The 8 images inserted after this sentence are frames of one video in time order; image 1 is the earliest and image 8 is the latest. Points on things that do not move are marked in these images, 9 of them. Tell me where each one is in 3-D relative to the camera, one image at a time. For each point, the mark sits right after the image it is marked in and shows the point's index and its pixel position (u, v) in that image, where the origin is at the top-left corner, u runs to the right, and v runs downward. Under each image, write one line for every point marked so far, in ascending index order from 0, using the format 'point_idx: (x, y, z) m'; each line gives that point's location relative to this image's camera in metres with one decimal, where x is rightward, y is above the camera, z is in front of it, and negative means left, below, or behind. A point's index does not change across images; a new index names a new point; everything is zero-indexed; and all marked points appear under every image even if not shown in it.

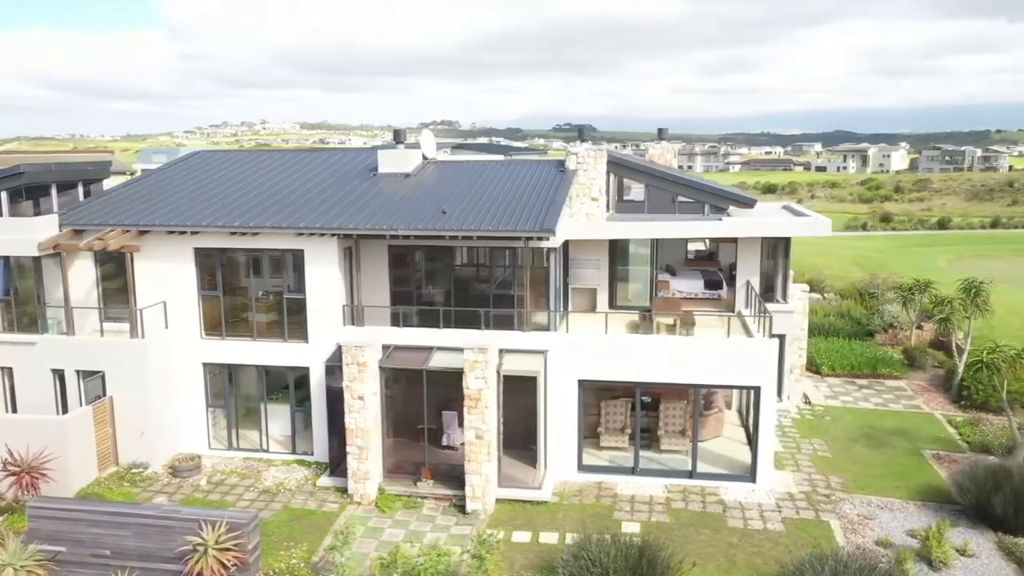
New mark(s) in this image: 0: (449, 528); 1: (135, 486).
0: (-1.1, -4.4, +15.1) m
1: (-7.6, -4.0, +16.5) m
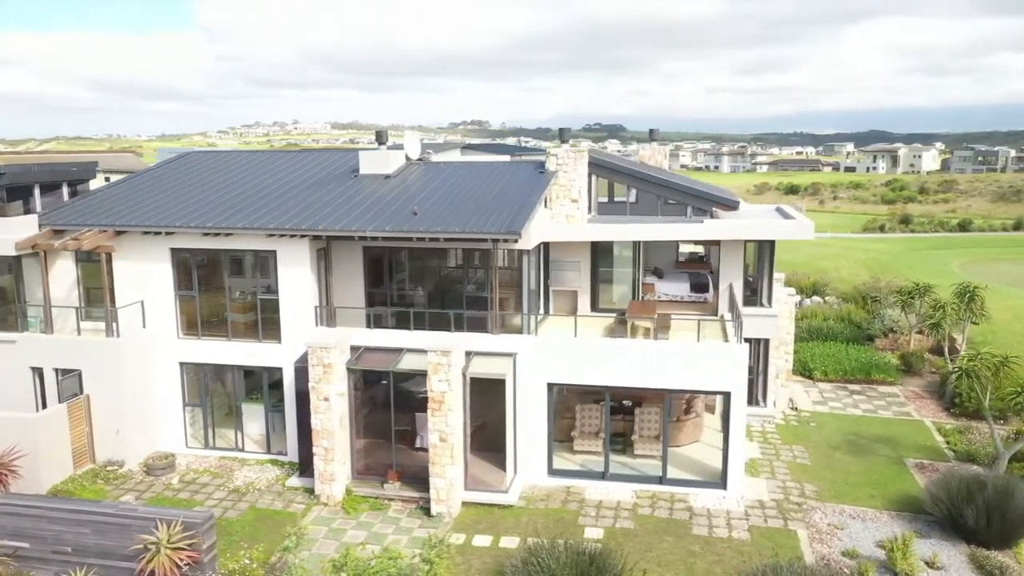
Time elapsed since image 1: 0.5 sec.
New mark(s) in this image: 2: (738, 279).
0: (-1.8, -4.4, +15.1) m
1: (-8.2, -4.0, +16.7) m
2: (+5.4, +0.2, +19.9) m
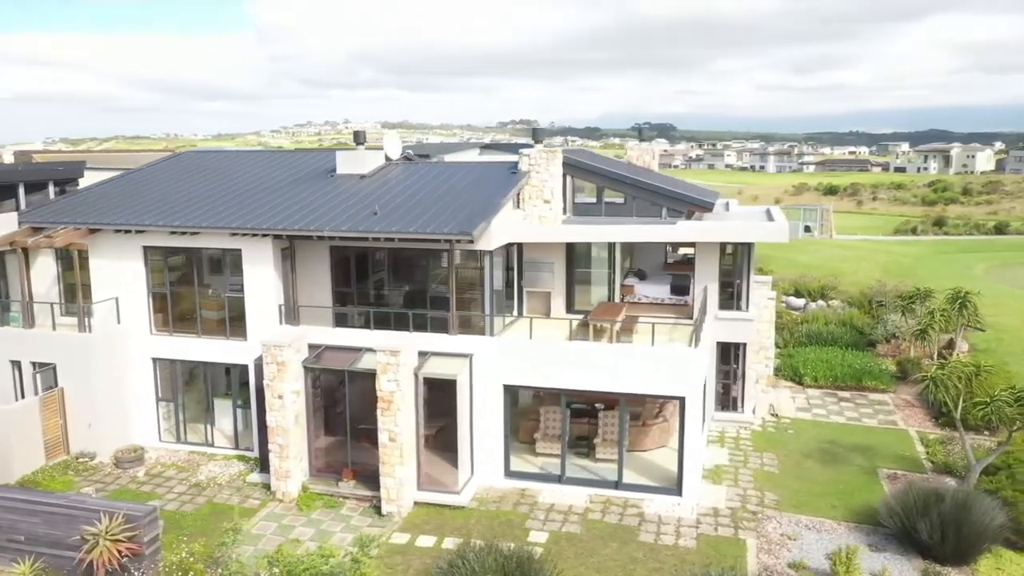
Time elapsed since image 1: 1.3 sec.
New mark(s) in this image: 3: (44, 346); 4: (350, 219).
0: (-2.8, -4.4, +15.2) m
1: (-9.1, -3.9, +17.1) m
2: (+4.8, +0.1, +19.5) m
3: (-10.2, -1.3, +18.0) m
4: (-3.4, +1.4, +16.9) m
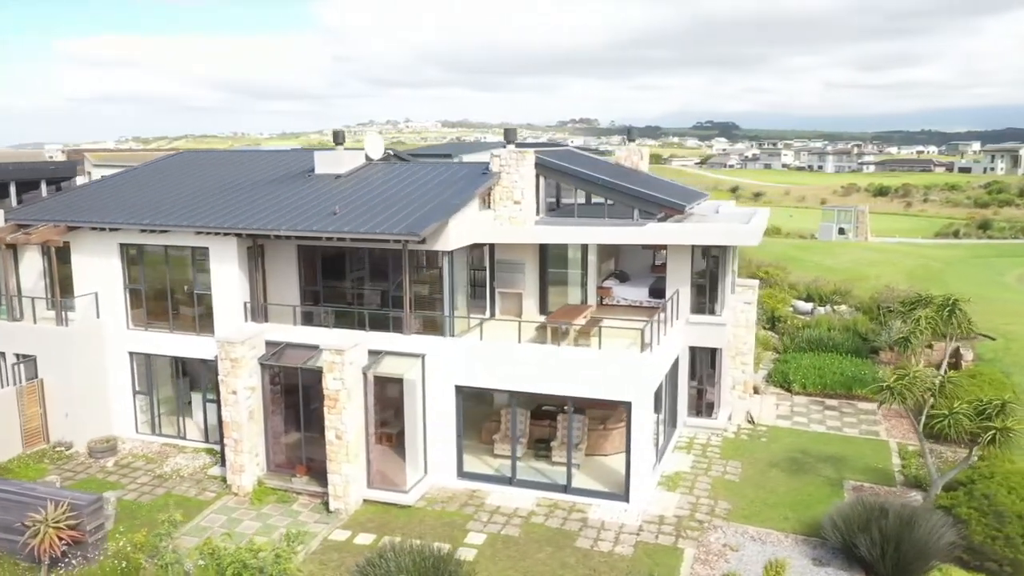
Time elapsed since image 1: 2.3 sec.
0: (-3.9, -4.4, +15.4) m
1: (-10.0, -3.8, +17.8) m
2: (+4.0, +0.1, +19.2) m
3: (-11.0, -1.1, +18.7) m
4: (-4.2, +1.4, +17.2) m
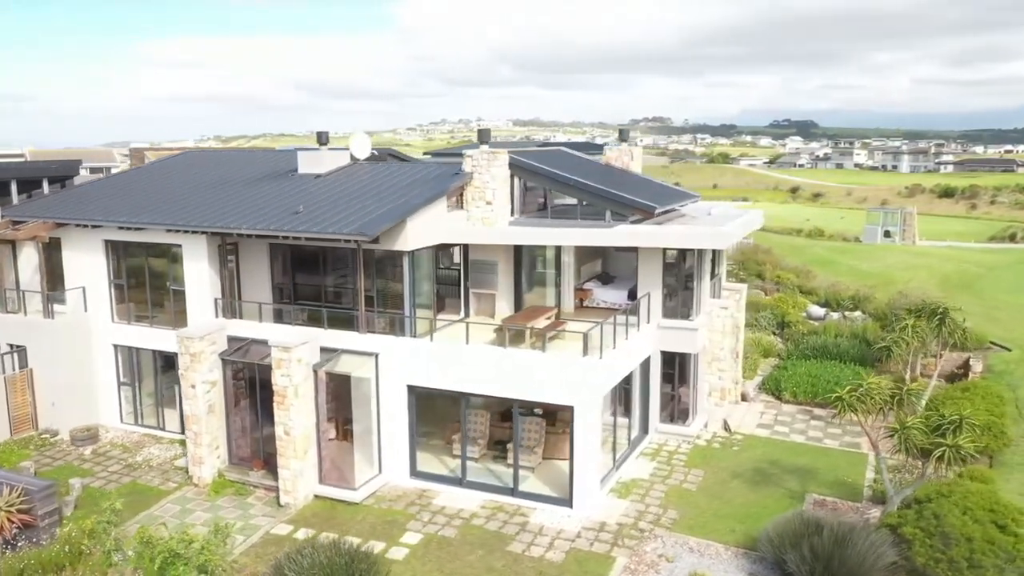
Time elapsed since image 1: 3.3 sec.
0: (-4.9, -4.4, +15.7) m
1: (-10.8, -3.6, +18.6) m
2: (+3.3, 0.0, +18.8) m
3: (-11.7, -1.0, +19.6) m
4: (-5.1, +1.5, +17.5) m
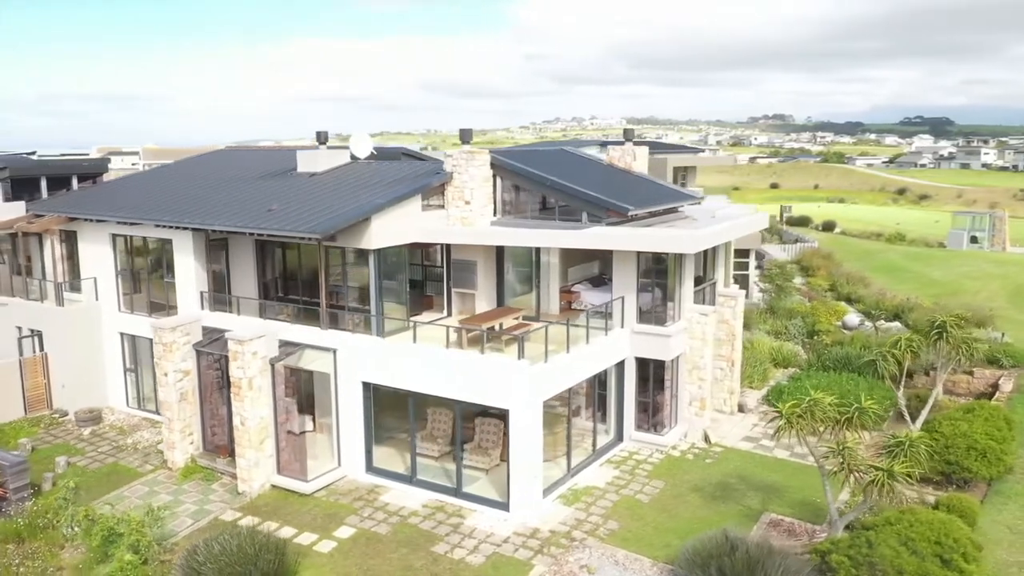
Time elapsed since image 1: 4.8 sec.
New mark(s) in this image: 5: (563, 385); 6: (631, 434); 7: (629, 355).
0: (-6.0, -4.3, +16.4) m
1: (-11.4, -3.4, +20.0) m
2: (+2.7, -0.1, +18.3) m
3: (-12.2, -0.7, +21.1) m
4: (-5.8, +1.6, +18.1) m
5: (+1.0, -1.9, +16.2) m
6: (+2.7, -3.3, +18.8) m
7: (+2.6, -1.5, +18.5) m
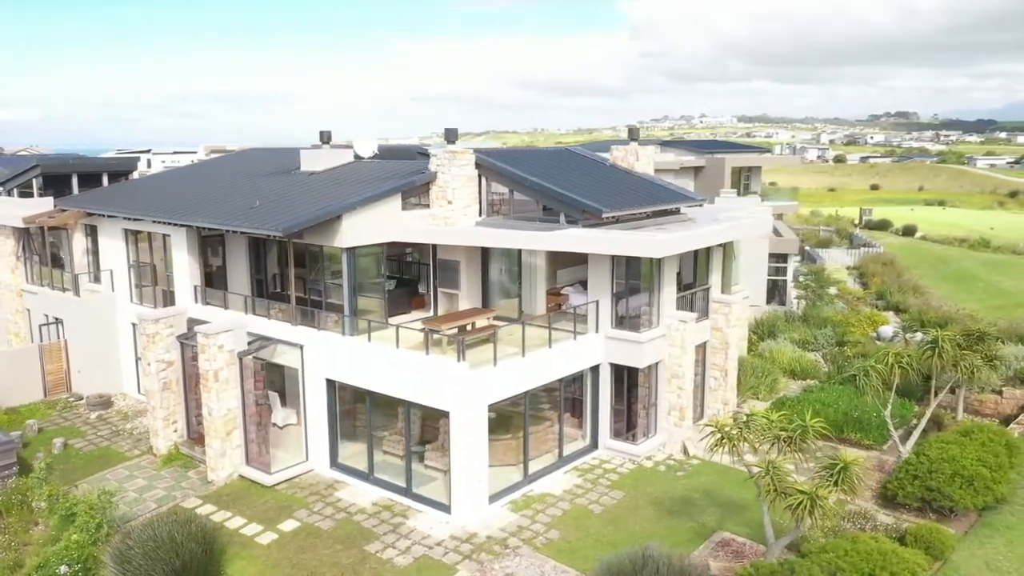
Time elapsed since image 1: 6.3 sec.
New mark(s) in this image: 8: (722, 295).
0: (-6.9, -4.1, +17.0) m
1: (-11.8, -3.2, +21.3) m
2: (+2.1, -0.2, +17.8) m
3: (-12.3, -0.5, +22.5) m
4: (-6.3, +1.7, +18.7) m
5: (+0.1, -2.0, +15.9) m
6: (+2.1, -3.4, +18.3) m
7: (+2.0, -1.6, +18.0) m
8: (+5.0, -0.2, +19.8) m
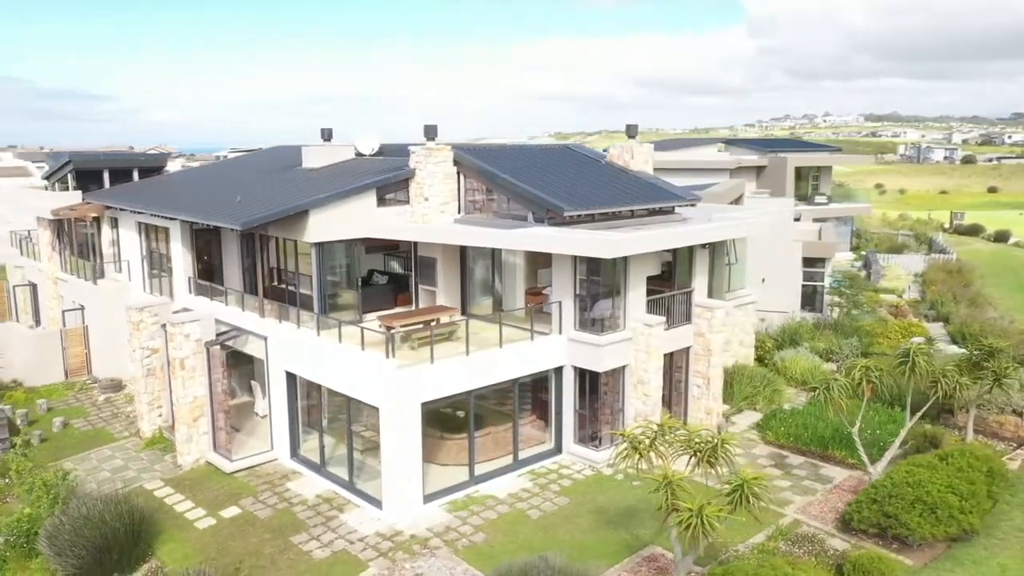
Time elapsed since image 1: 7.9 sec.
0: (-7.8, -3.9, +17.7) m
1: (-12.1, -2.8, +22.6) m
2: (+1.3, -0.2, +17.3) m
3: (-12.4, -0.1, +23.8) m
4: (-6.8, +1.9, +19.3) m
5: (-1.0, -1.9, +15.7) m
6: (+1.3, -3.4, +17.8) m
7: (+1.2, -1.6, +17.5) m
8: (+4.5, -0.3, +18.9) m
